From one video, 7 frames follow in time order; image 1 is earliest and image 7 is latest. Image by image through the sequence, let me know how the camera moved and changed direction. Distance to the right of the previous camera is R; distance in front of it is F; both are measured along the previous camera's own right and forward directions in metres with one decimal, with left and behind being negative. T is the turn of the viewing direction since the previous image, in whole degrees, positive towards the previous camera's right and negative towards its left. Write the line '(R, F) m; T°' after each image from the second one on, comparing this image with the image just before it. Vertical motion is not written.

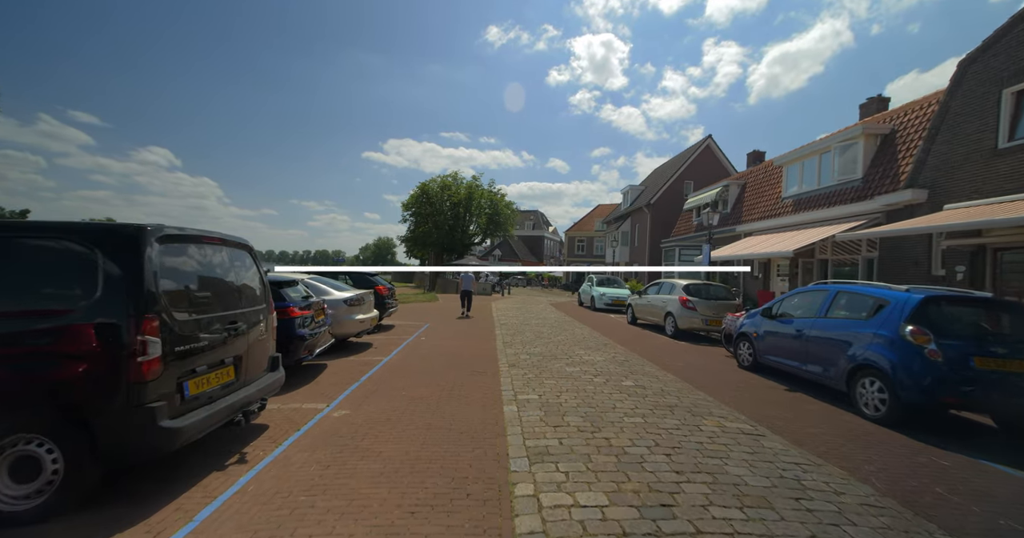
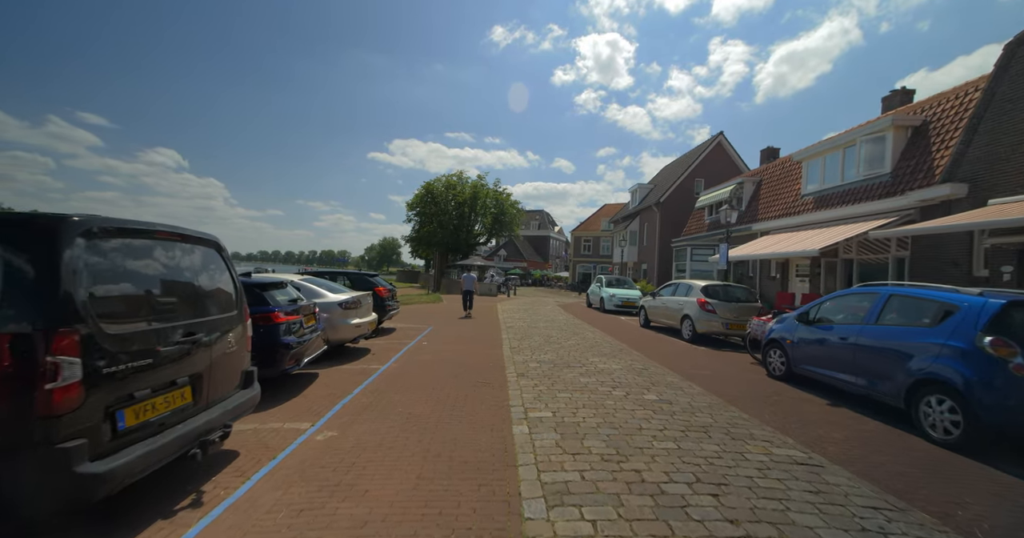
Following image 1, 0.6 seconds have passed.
(-0.1, +0.6) m; -1°
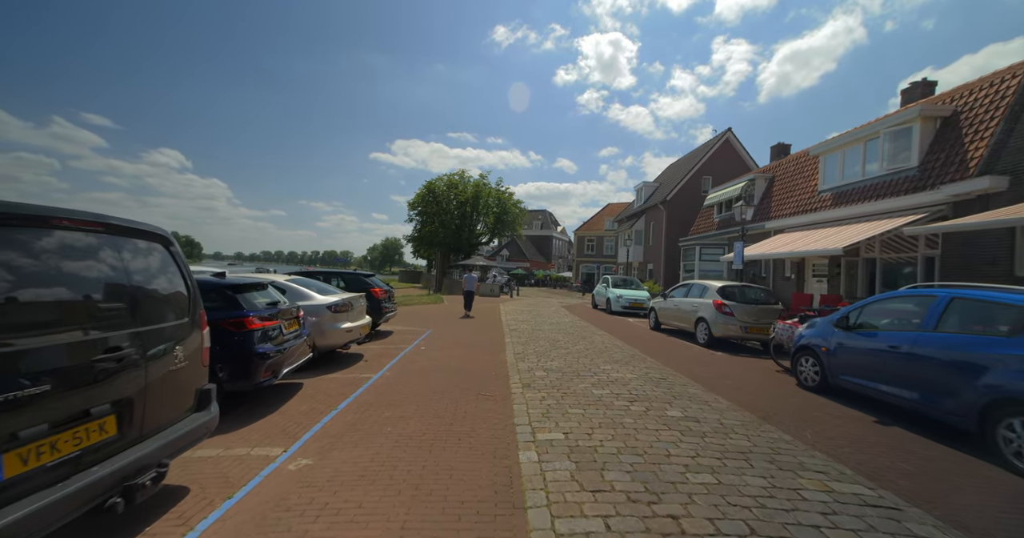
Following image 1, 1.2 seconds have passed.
(0.0, +0.6) m; 0°
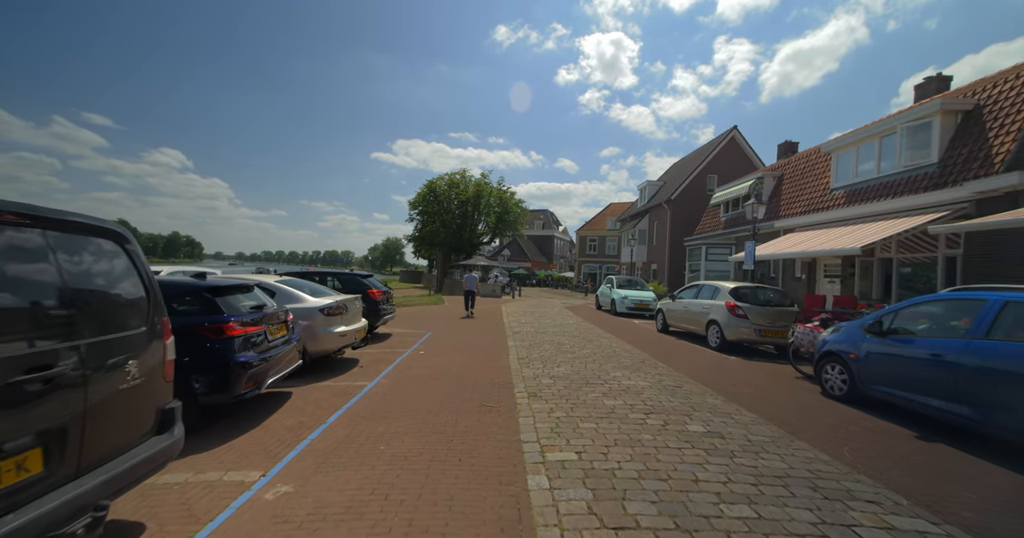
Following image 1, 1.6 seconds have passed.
(-0.1, +0.4) m; 0°
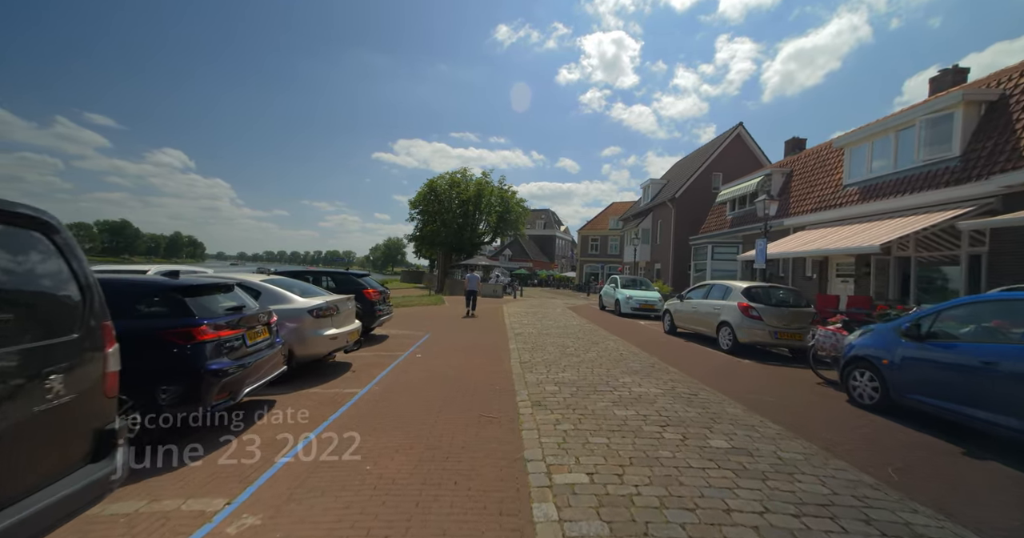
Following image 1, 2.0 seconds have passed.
(0.0, +0.4) m; 0°
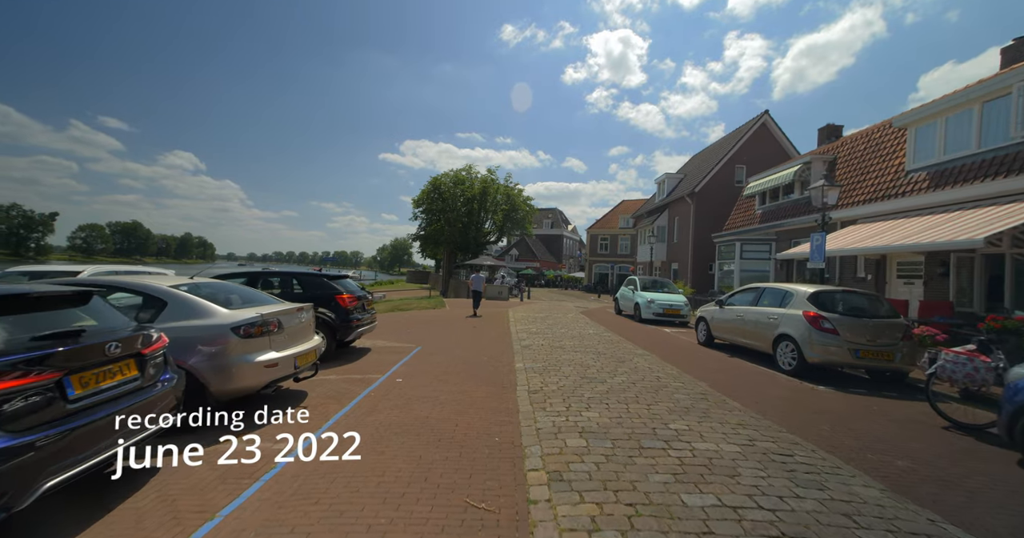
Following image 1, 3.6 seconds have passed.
(0.0, +1.8) m; -1°
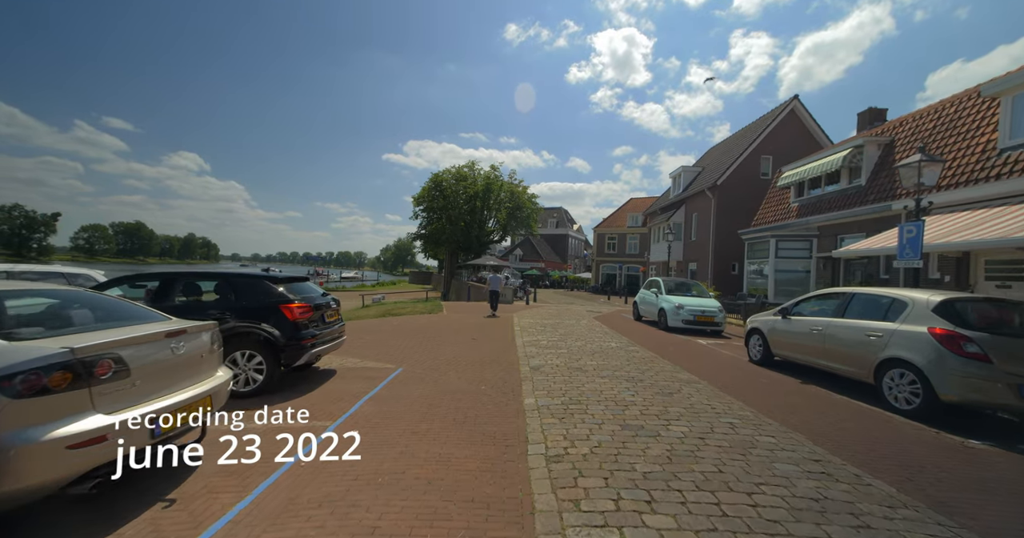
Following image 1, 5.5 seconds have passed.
(-0.1, +2.0) m; -1°
